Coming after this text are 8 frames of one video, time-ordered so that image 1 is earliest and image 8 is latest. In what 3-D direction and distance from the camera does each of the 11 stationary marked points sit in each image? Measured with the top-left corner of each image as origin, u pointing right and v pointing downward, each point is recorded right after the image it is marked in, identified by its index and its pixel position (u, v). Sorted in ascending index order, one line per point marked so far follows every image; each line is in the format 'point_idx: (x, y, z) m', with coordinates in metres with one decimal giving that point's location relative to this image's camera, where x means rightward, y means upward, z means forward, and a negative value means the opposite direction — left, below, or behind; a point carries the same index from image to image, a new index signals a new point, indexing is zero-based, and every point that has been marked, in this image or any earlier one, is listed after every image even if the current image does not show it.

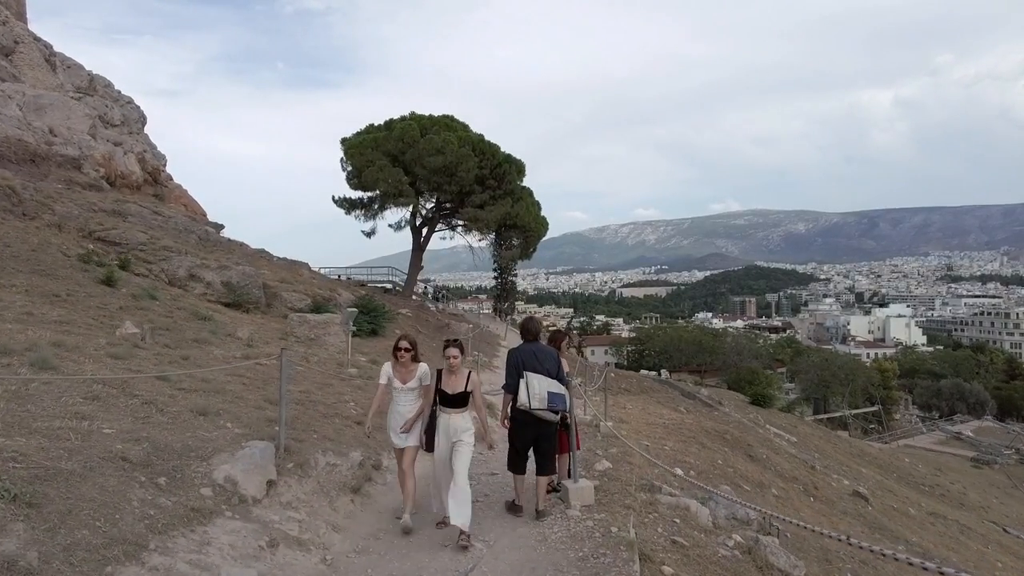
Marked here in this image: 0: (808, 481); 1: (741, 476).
0: (+6.2, -4.0, +13.3) m
1: (+3.7, -3.1, +10.4) m
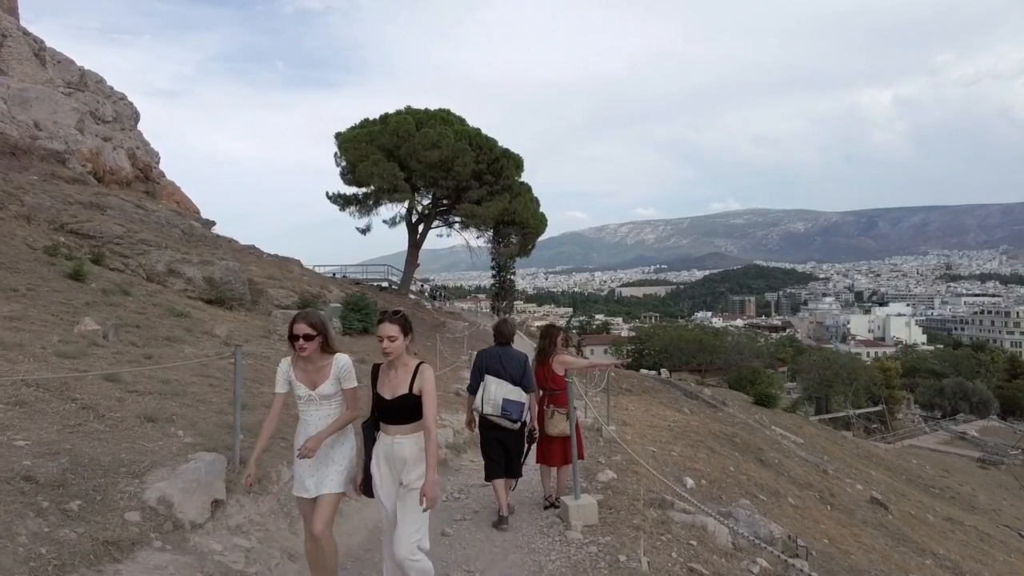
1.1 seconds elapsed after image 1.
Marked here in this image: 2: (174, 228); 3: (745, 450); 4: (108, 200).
0: (+6.1, -3.9, +12.5) m
1: (+3.7, -3.0, +9.6) m
2: (-10.2, +1.8, +19.2) m
3: (+4.7, -3.3, +13.0) m
4: (-11.7, +2.6, +18.7) m
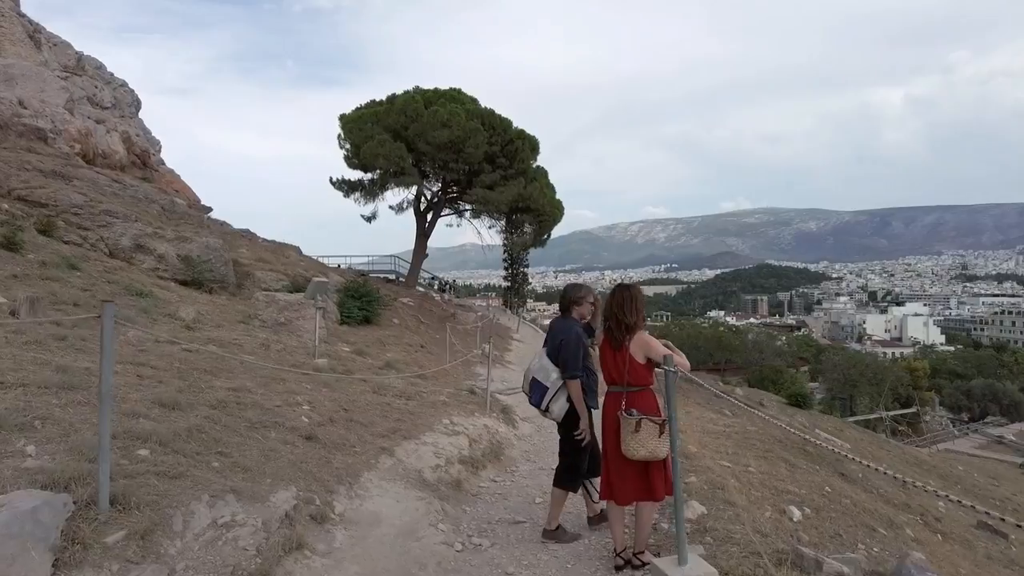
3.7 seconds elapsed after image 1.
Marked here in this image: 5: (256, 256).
0: (+6.5, -3.5, +10.3) m
1: (+4.0, -2.6, +7.4) m
2: (-9.6, +2.3, +17.2) m
3: (+5.2, -2.9, +10.7) m
4: (-11.2, +3.0, +16.6) m
5: (-7.2, +0.9, +18.0) m
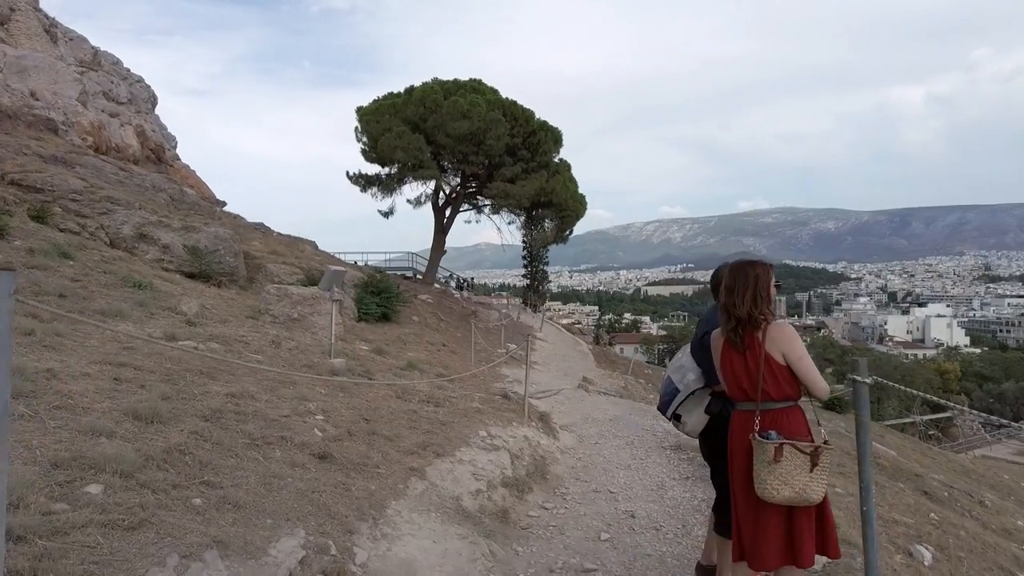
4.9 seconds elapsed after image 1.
0: (+7.1, -3.4, +9.0) m
1: (+4.5, -2.5, +6.2) m
2: (-8.9, +2.4, +16.3) m
3: (+5.7, -2.8, +9.5) m
4: (-10.5, +3.2, +15.8) m
5: (-6.5, +1.0, +17.0) m
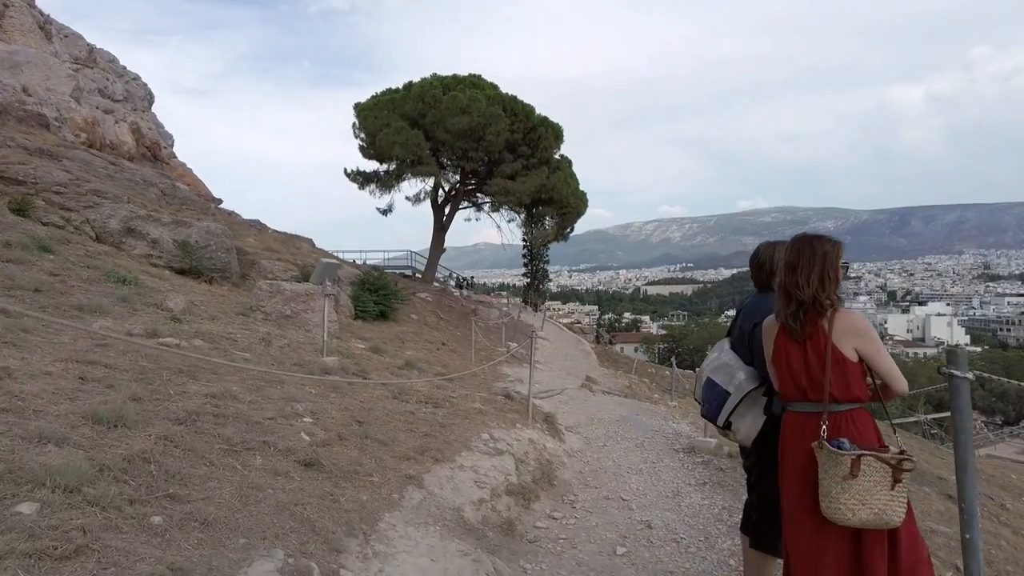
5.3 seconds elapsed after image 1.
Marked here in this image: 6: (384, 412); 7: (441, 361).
0: (+7.1, -3.4, +8.6) m
1: (+4.6, -2.4, +5.8) m
2: (-8.9, +2.5, +15.8) m
3: (+5.7, -2.7, +9.1) m
4: (-10.5, +3.2, +15.3) m
5: (-6.5, +1.1, +16.6) m
6: (-1.1, -1.1, +5.7) m
7: (-1.3, -1.3, +11.5) m
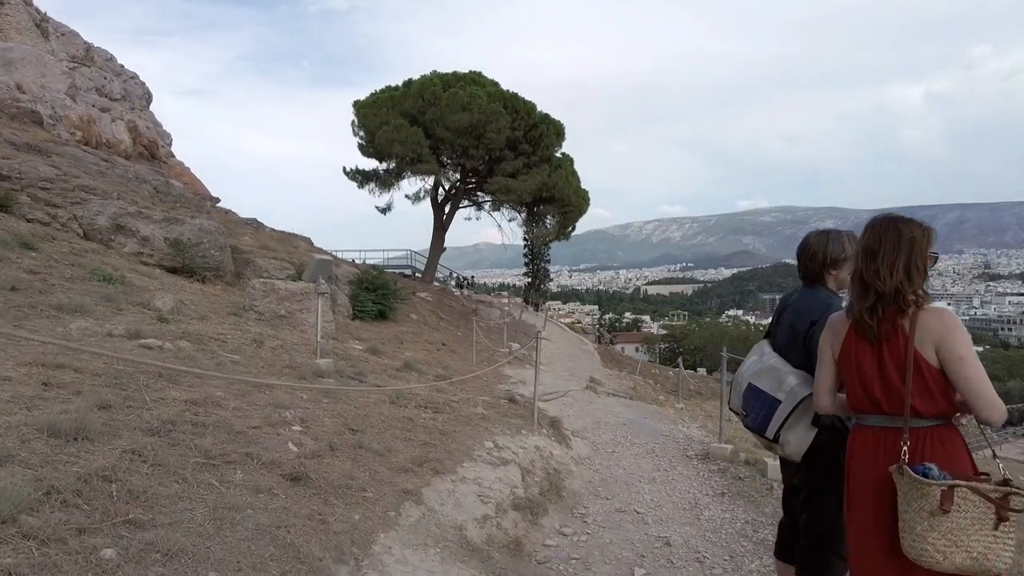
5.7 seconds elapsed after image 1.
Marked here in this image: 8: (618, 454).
0: (+7.1, -3.3, +8.2) m
1: (+4.6, -2.4, +5.4) m
2: (-8.9, +2.5, +15.4) m
3: (+5.8, -2.7, +8.7) m
4: (-10.4, +3.3, +14.9) m
5: (-6.4, +1.1, +16.2) m
6: (-1.1, -1.1, +5.3) m
7: (-1.2, -1.3, +11.1) m
8: (+1.2, -1.9, +7.4) m
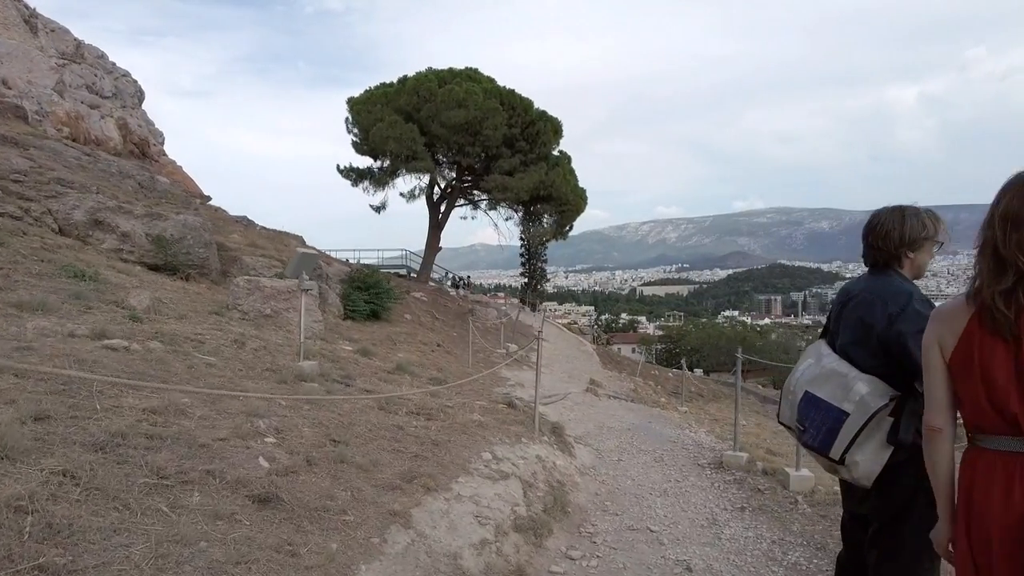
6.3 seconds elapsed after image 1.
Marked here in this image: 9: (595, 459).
0: (+7.1, -3.3, +7.7) m
1: (+4.6, -2.3, +4.9) m
2: (-8.9, +2.5, +14.9) m
3: (+5.8, -2.6, +8.2) m
4: (-10.5, +3.3, +14.4) m
5: (-6.5, +1.1, +15.7) m
6: (-1.1, -1.0, +4.8) m
7: (-1.3, -1.3, +10.6) m
8: (+1.2, -1.9, +6.9) m
9: (+0.9, -1.8, +6.8) m
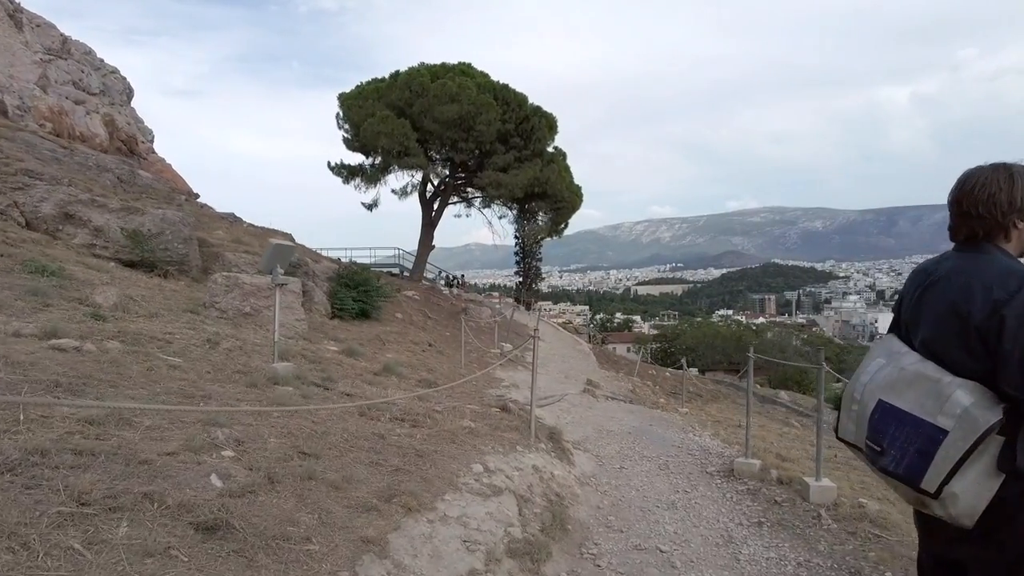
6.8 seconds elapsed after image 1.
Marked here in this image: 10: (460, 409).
0: (+7.1, -3.2, +7.3) m
1: (+4.6, -2.3, +4.4) m
2: (-9.1, +2.6, +14.3) m
3: (+5.7, -2.6, +7.7) m
4: (-10.6, +3.3, +13.8) m
5: (-6.6, +1.2, +15.1) m
6: (-1.1, -1.0, +4.3) m
7: (-1.3, -1.2, +10.1) m
8: (+1.2, -1.8, +6.4) m
9: (+0.8, -1.8, +6.3) m
10: (-0.5, -1.2, +6.3) m
